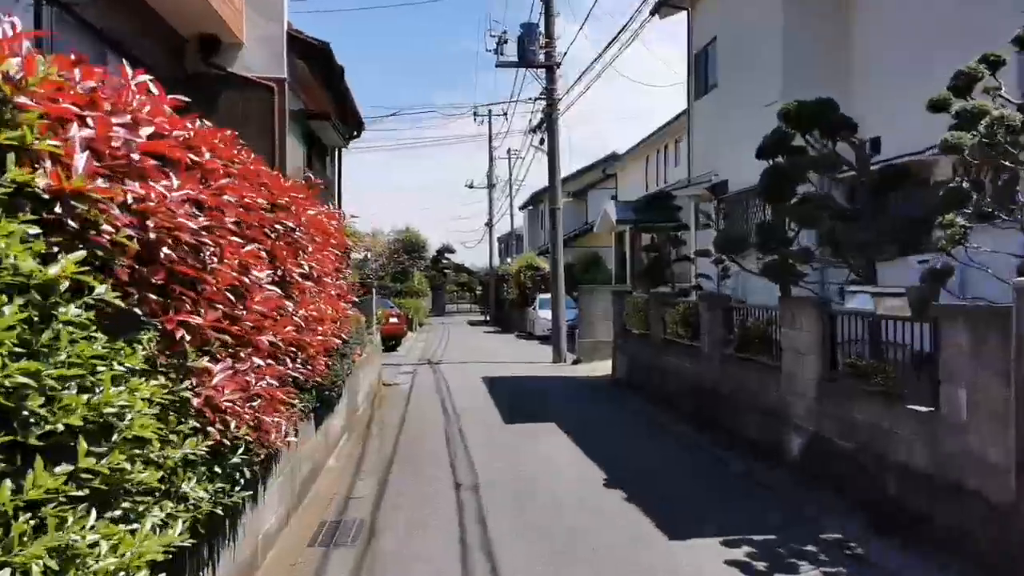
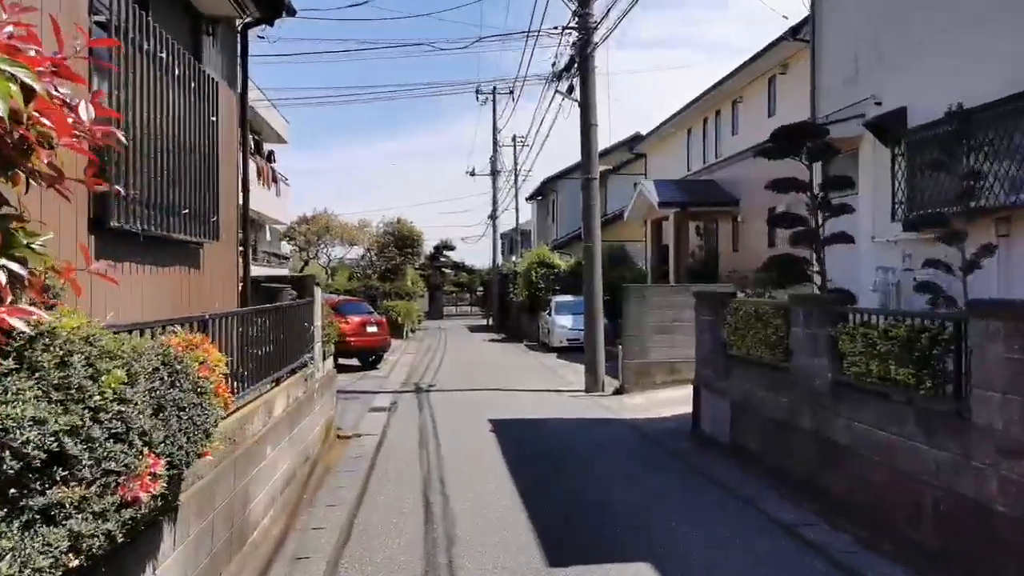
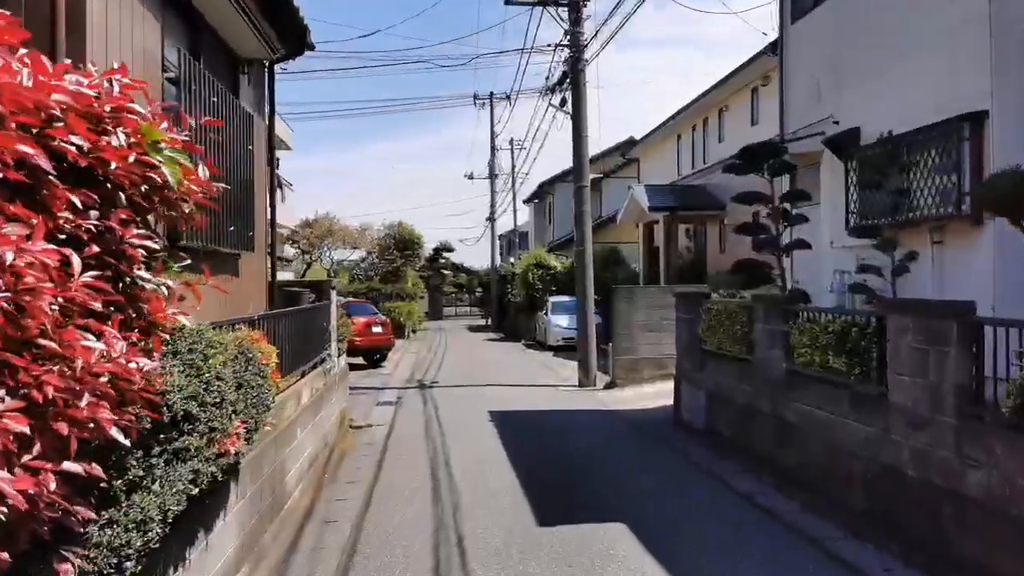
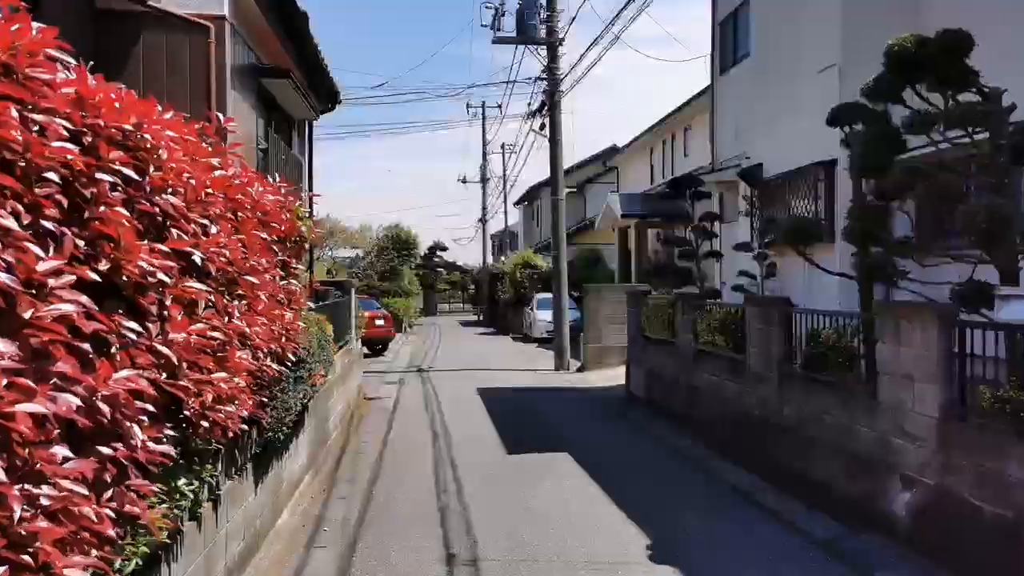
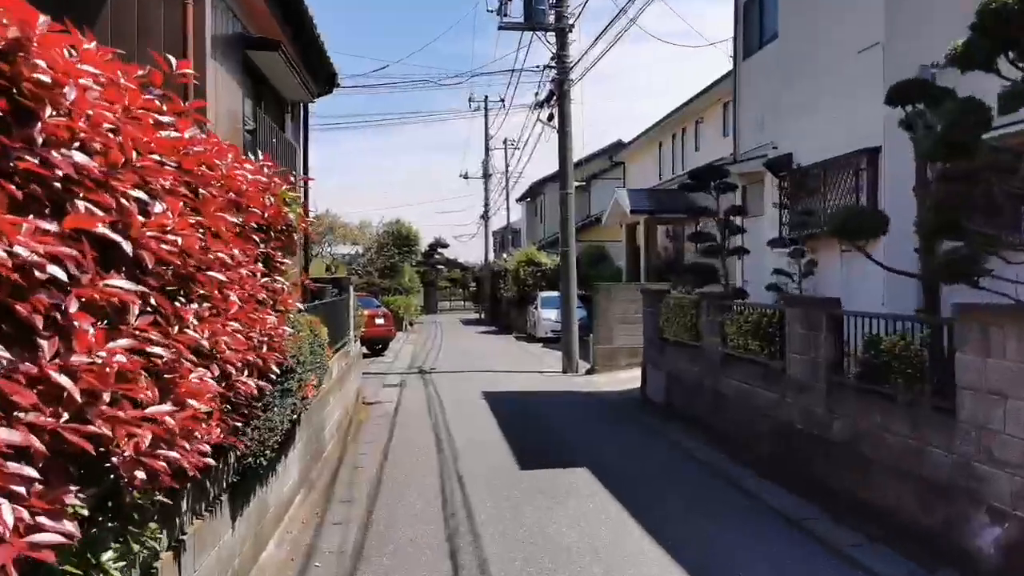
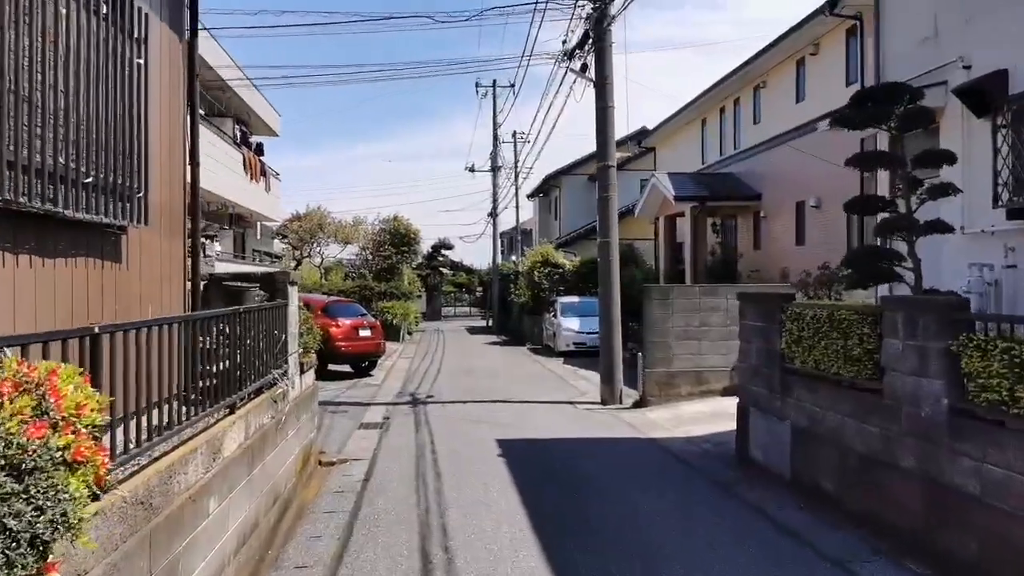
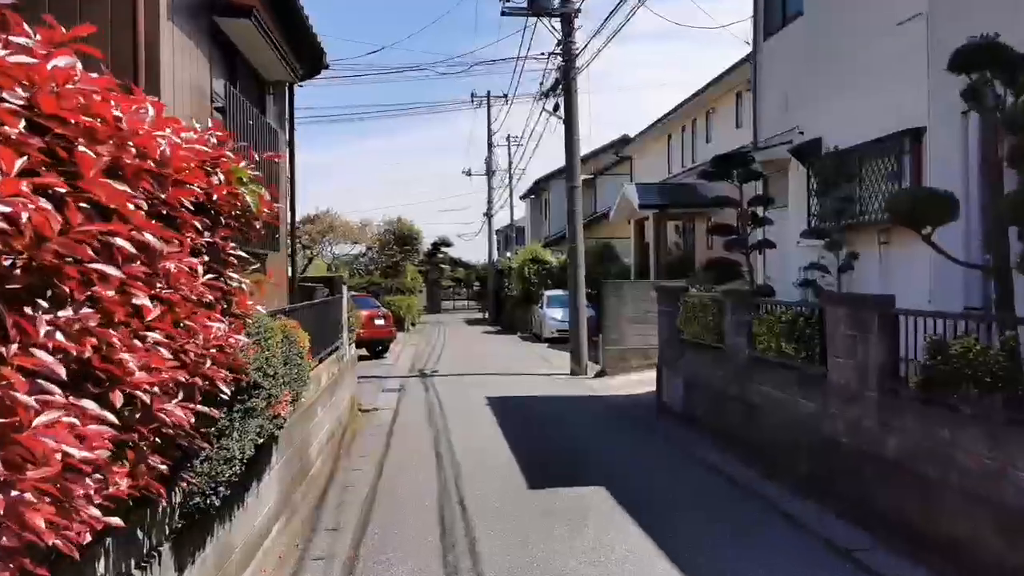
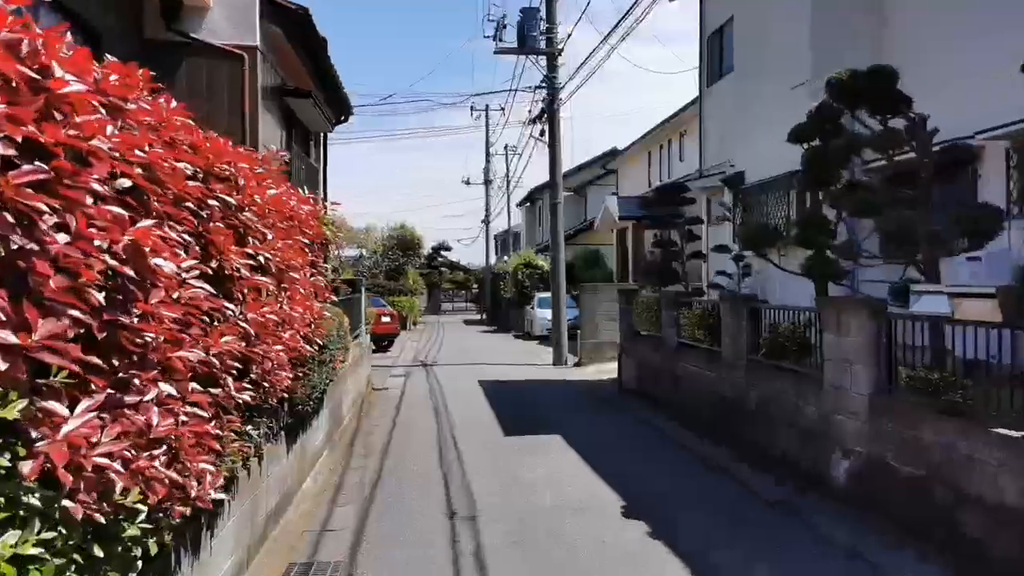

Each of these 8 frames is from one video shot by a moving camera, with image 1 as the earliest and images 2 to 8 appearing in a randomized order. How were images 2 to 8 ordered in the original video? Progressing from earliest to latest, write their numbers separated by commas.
8, 4, 5, 7, 3, 2, 6
